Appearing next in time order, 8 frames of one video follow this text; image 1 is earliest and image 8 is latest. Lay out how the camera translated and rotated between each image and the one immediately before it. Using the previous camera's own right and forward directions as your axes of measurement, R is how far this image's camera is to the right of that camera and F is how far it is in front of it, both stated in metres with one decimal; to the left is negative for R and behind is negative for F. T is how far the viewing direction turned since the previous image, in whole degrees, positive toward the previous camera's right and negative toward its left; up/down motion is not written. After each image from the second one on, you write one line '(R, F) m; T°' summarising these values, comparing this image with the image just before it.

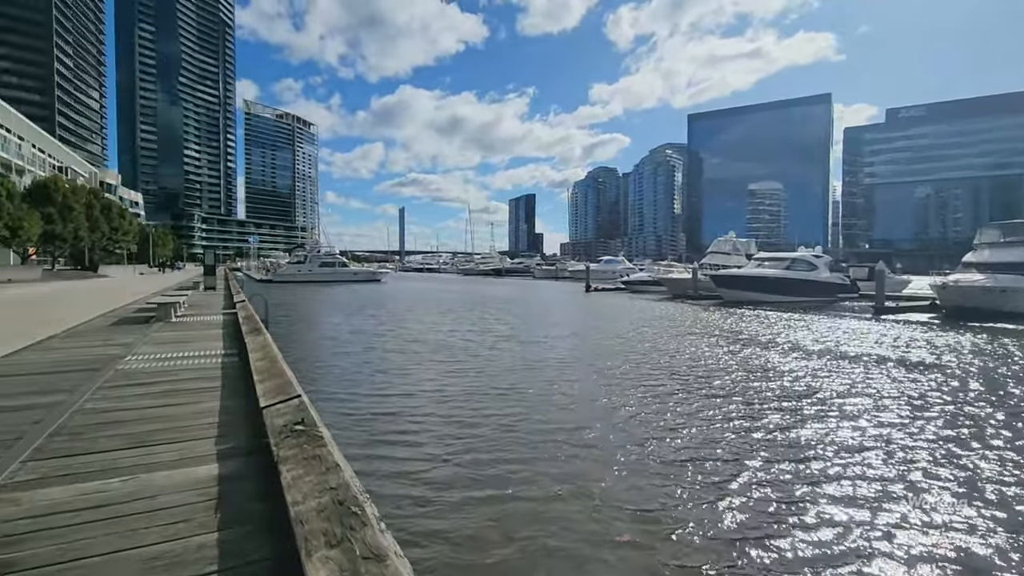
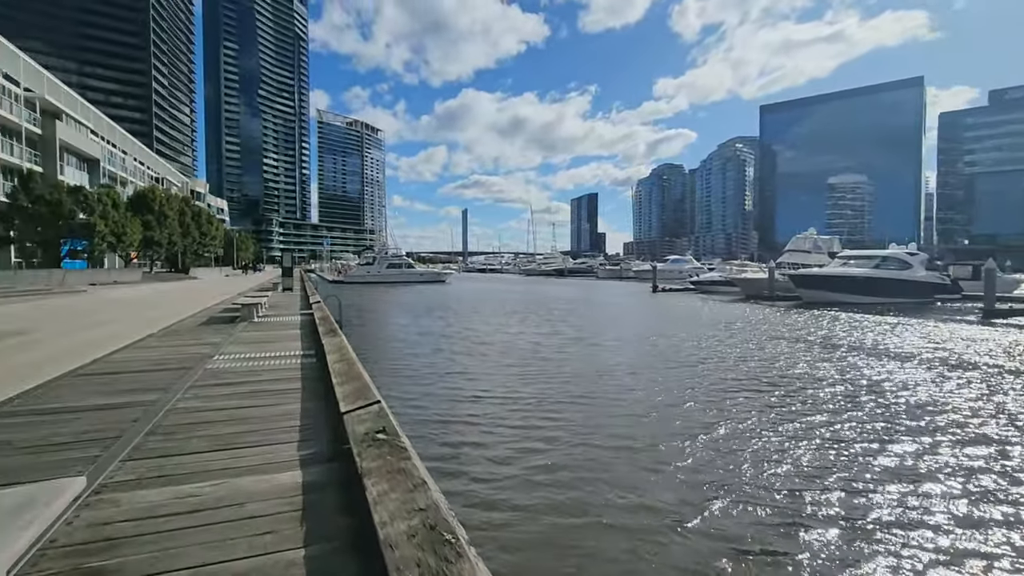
(-0.2, +0.3) m; -7°
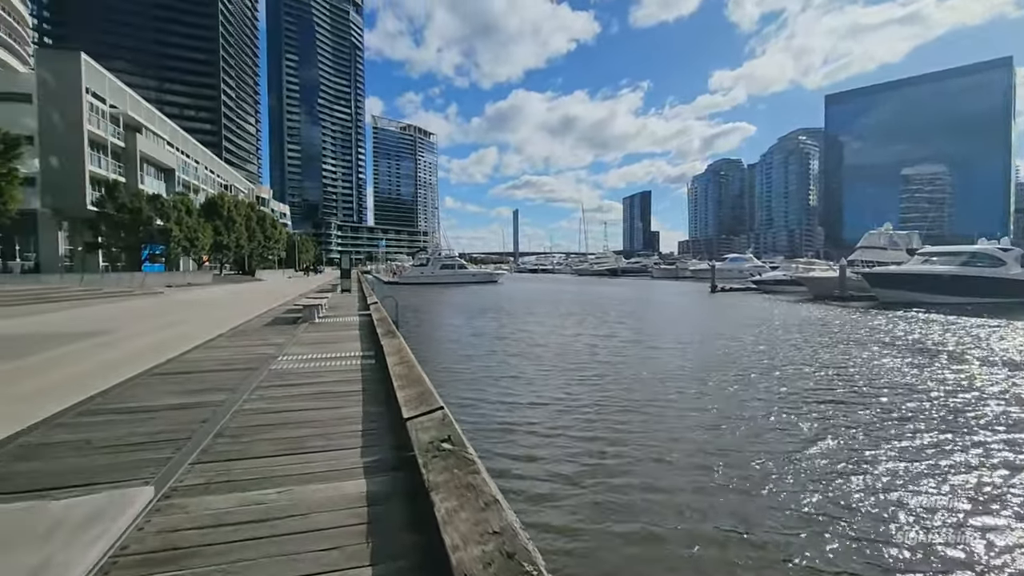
(-0.1, +0.2) m; -6°
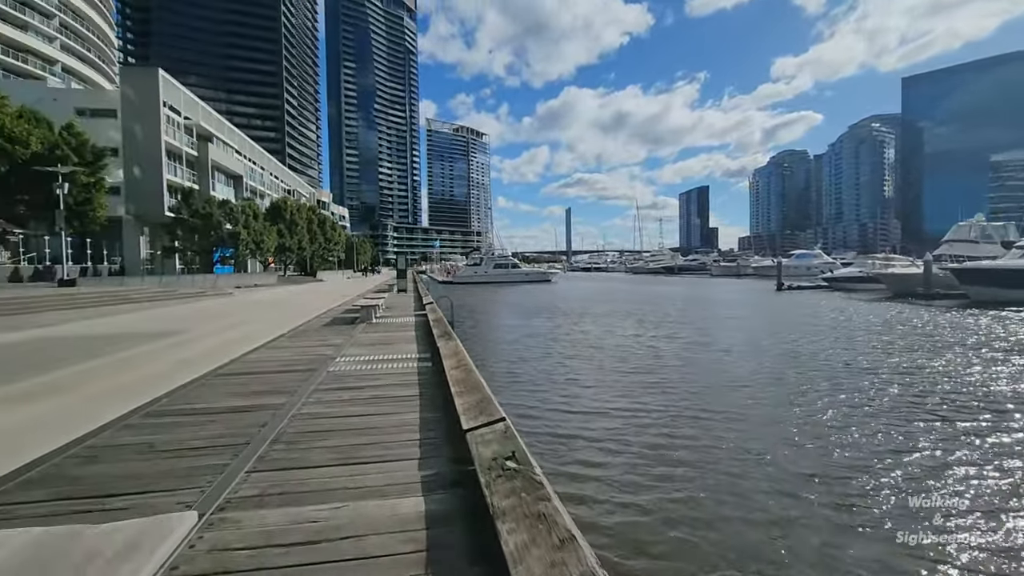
(-0.1, +0.4) m; -6°
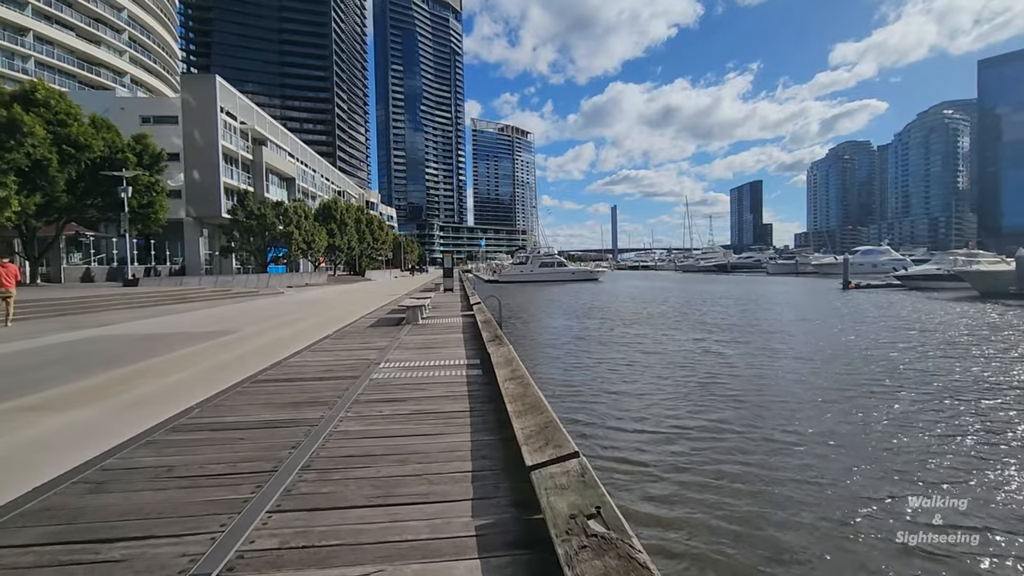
(-0.2, +0.8) m; -5°
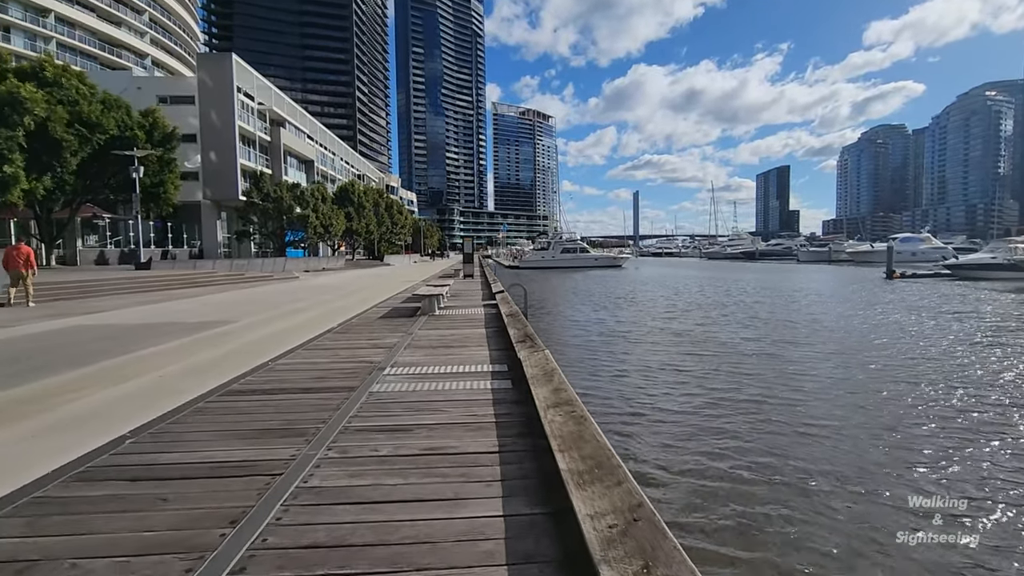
(-0.2, +1.7) m; -2°
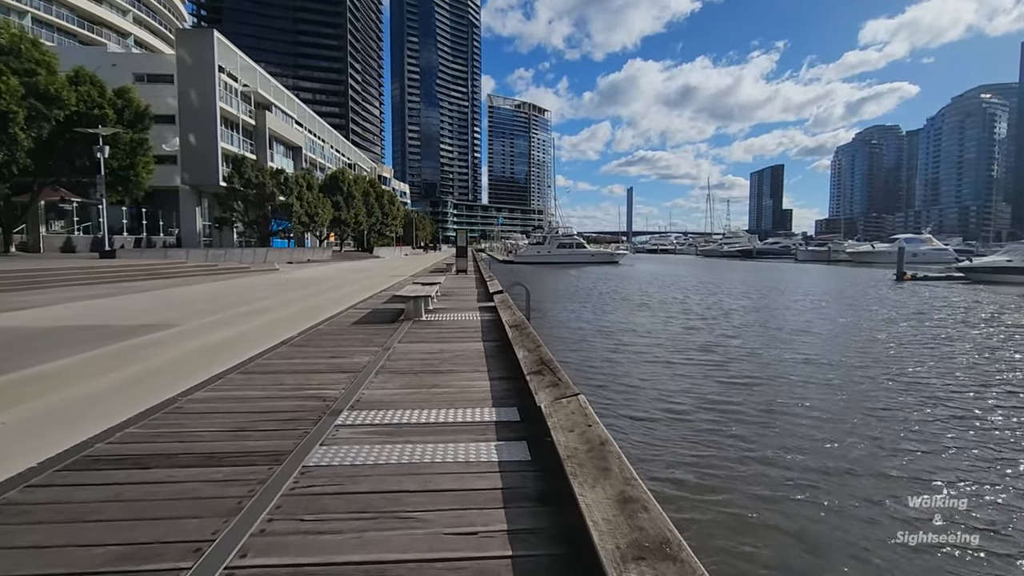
(-0.2, +2.2) m; +1°
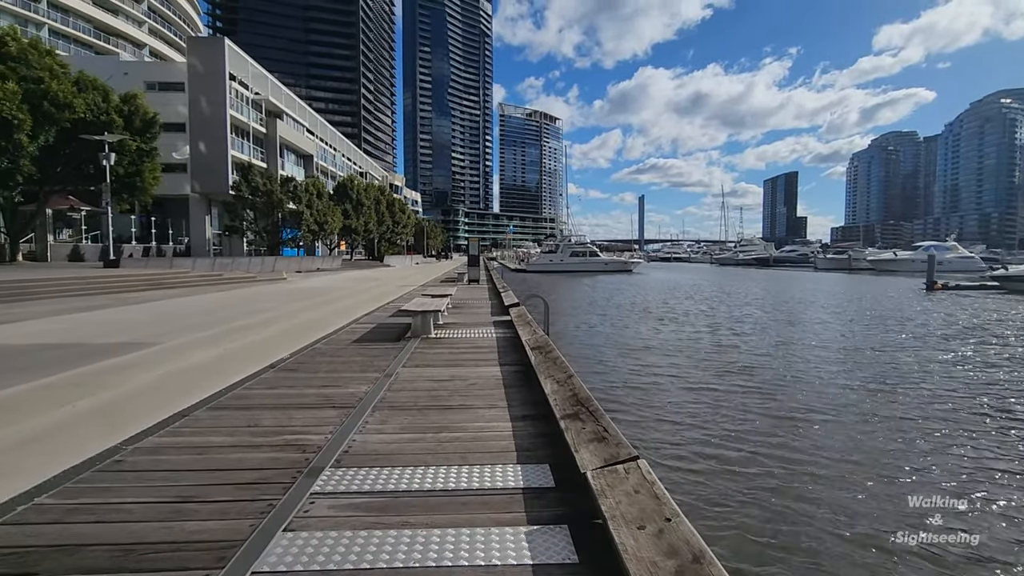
(-0.1, +1.1) m; -1°
